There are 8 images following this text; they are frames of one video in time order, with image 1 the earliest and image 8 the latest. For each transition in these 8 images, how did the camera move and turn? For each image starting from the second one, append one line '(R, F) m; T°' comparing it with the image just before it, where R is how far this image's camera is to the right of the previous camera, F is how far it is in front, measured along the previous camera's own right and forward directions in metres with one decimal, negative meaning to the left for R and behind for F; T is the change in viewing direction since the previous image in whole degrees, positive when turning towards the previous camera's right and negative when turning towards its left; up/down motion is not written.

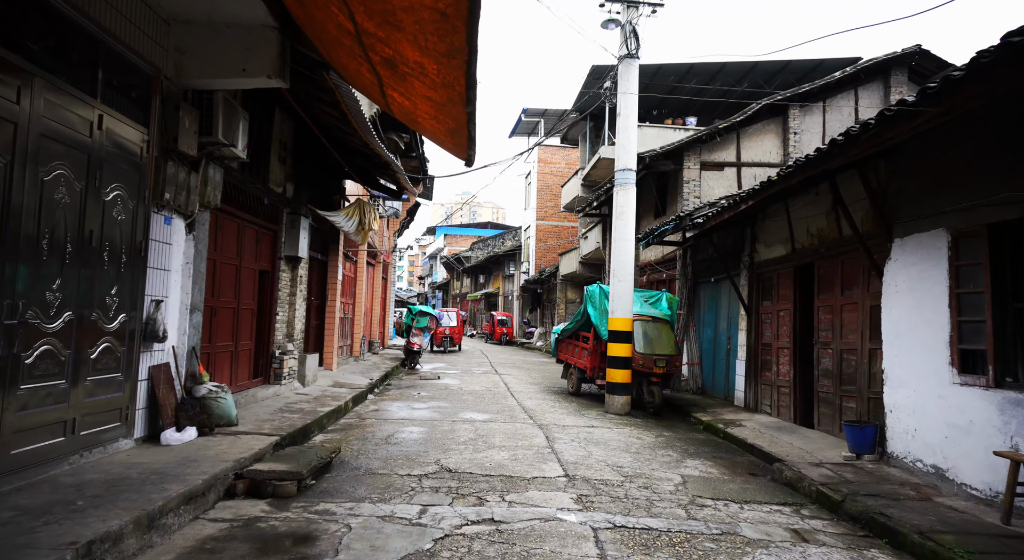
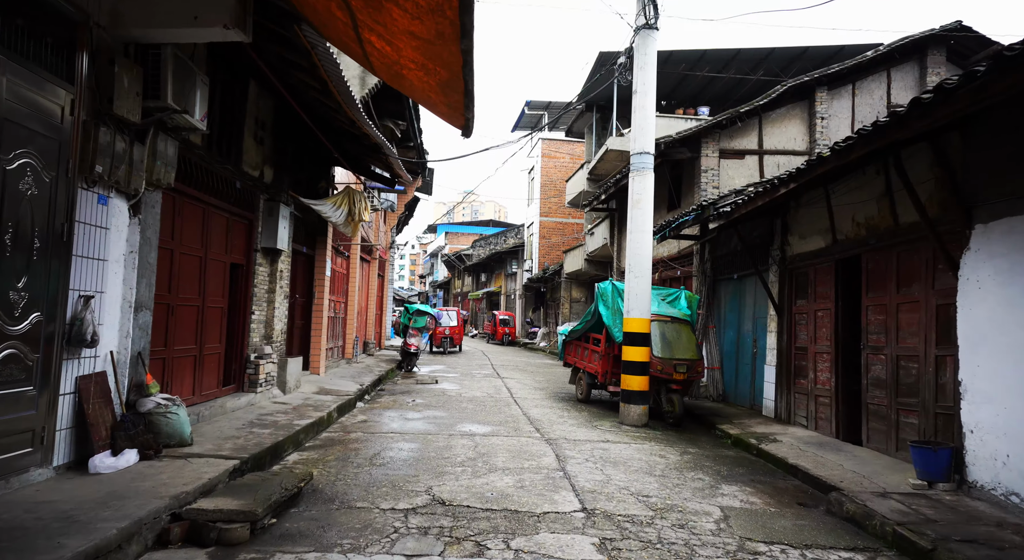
(0.0, +1.0) m; 0°
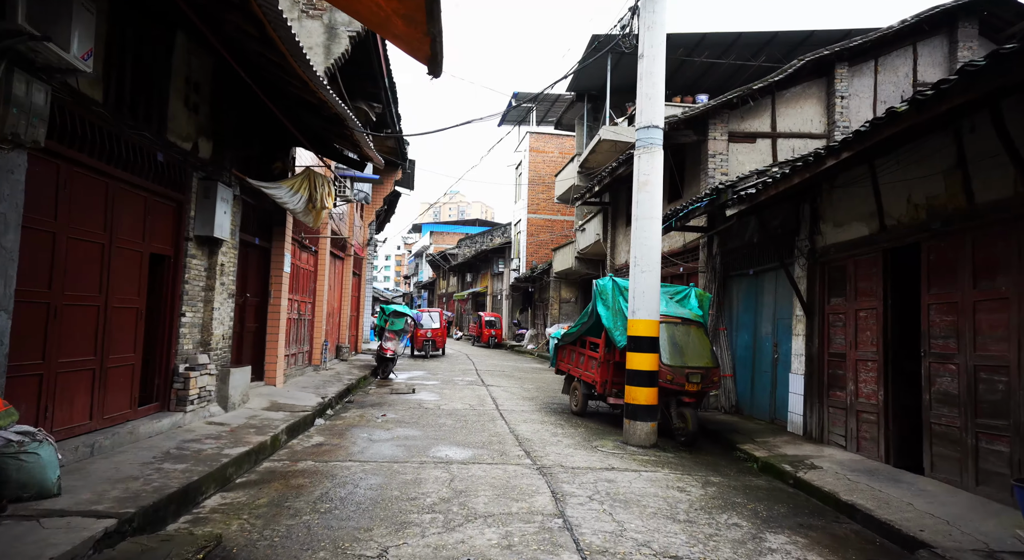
(0.0, +1.4) m; +1°
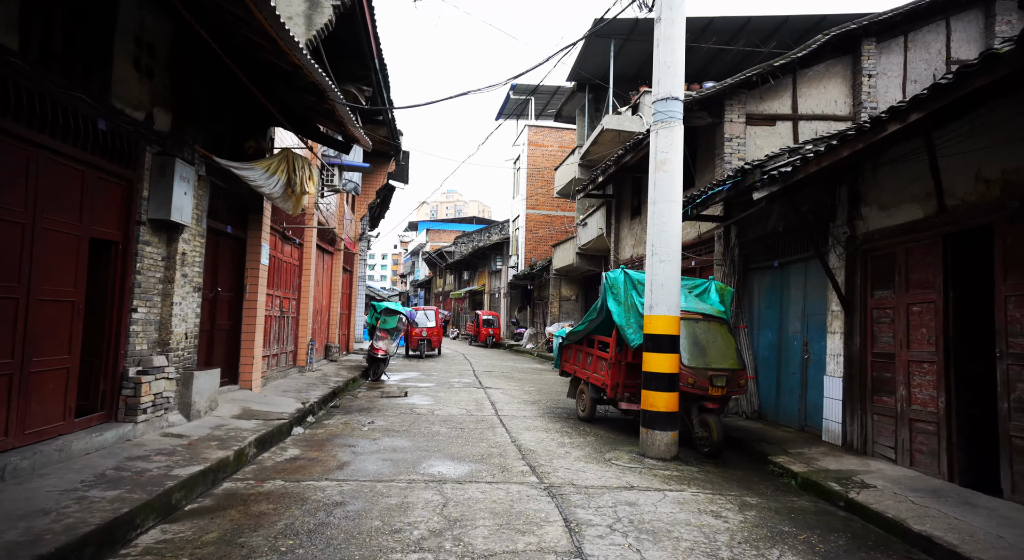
(-0.1, +0.9) m; 0°
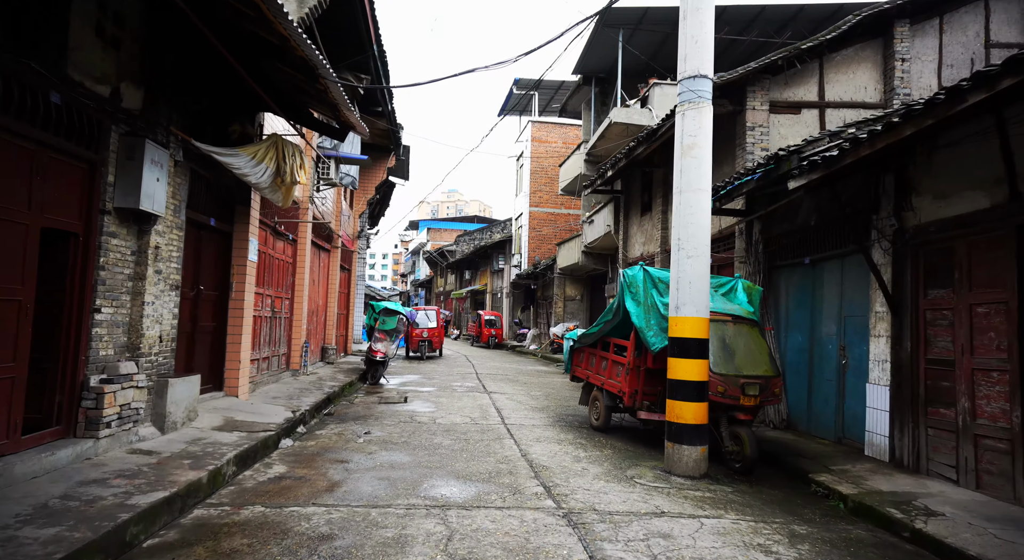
(-0.1, +0.7) m; 0°
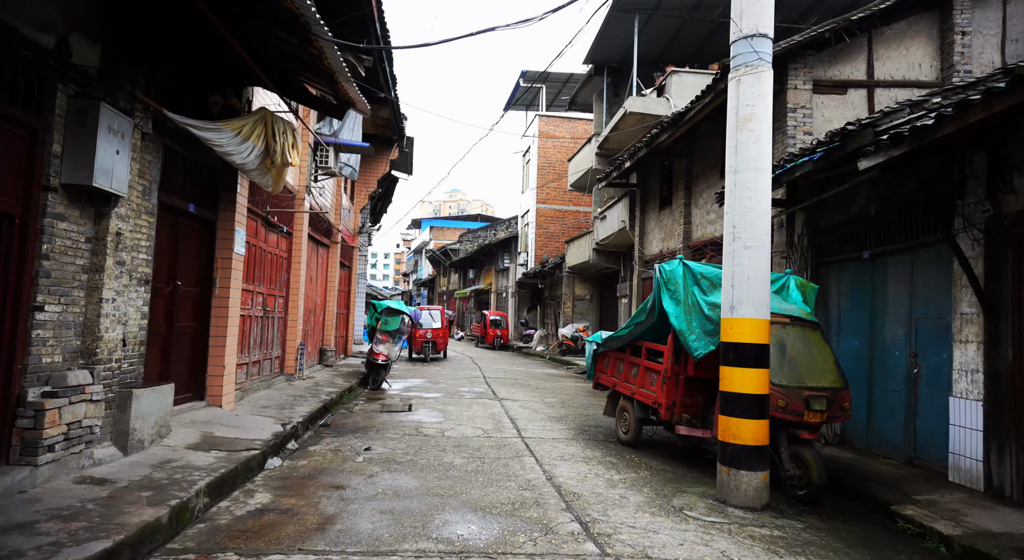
(-0.2, +1.0) m; 0°
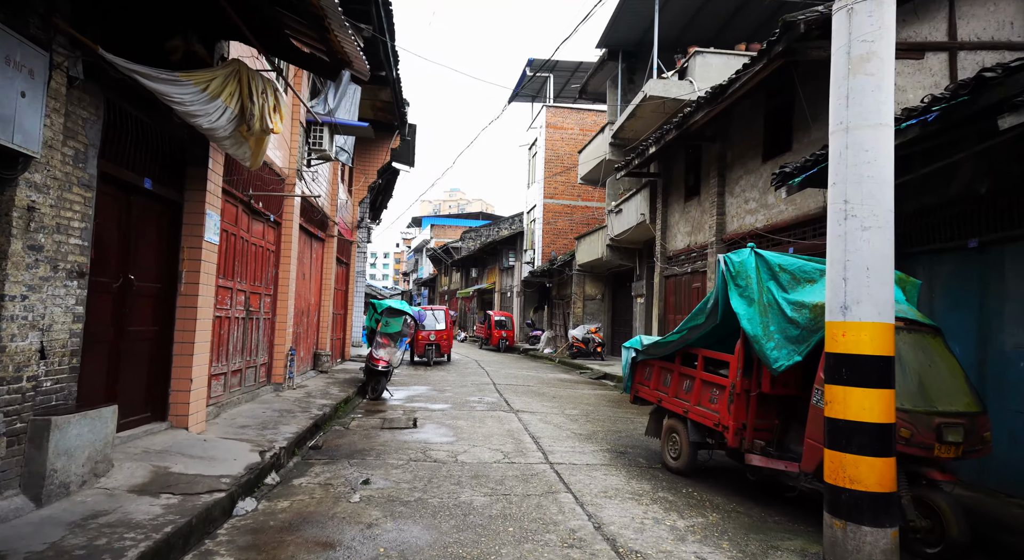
(-0.3, +1.3) m; 0°
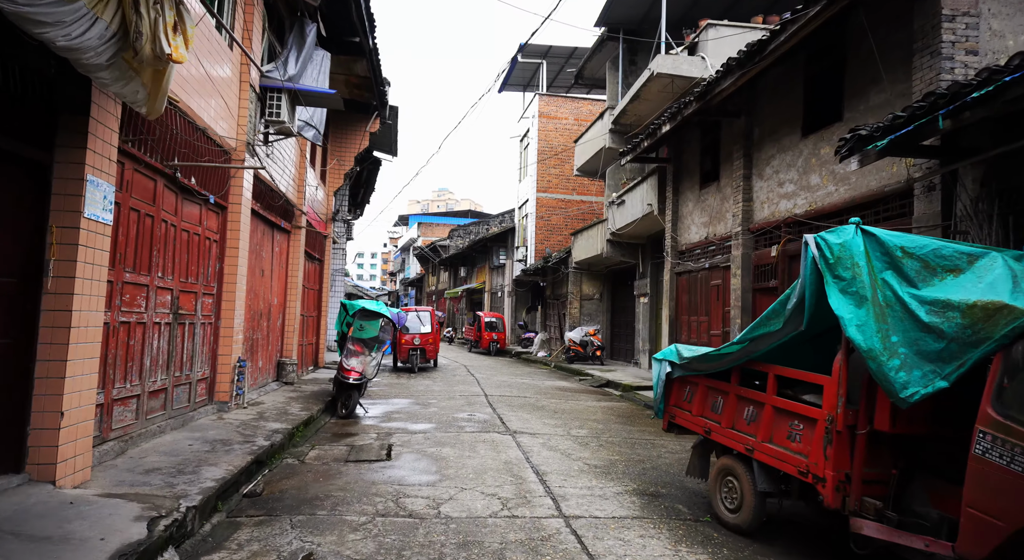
(-0.1, +1.7) m; +1°
